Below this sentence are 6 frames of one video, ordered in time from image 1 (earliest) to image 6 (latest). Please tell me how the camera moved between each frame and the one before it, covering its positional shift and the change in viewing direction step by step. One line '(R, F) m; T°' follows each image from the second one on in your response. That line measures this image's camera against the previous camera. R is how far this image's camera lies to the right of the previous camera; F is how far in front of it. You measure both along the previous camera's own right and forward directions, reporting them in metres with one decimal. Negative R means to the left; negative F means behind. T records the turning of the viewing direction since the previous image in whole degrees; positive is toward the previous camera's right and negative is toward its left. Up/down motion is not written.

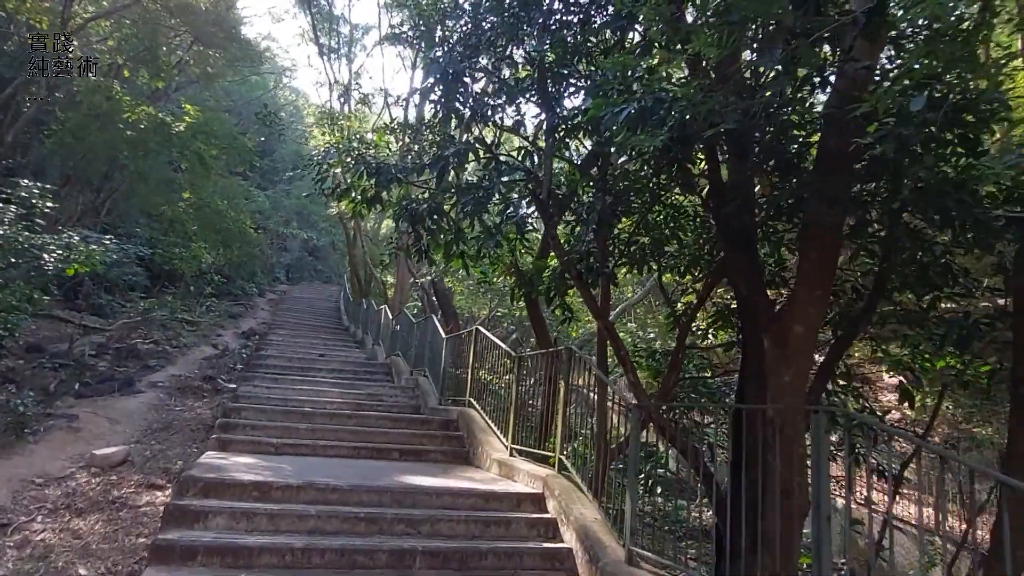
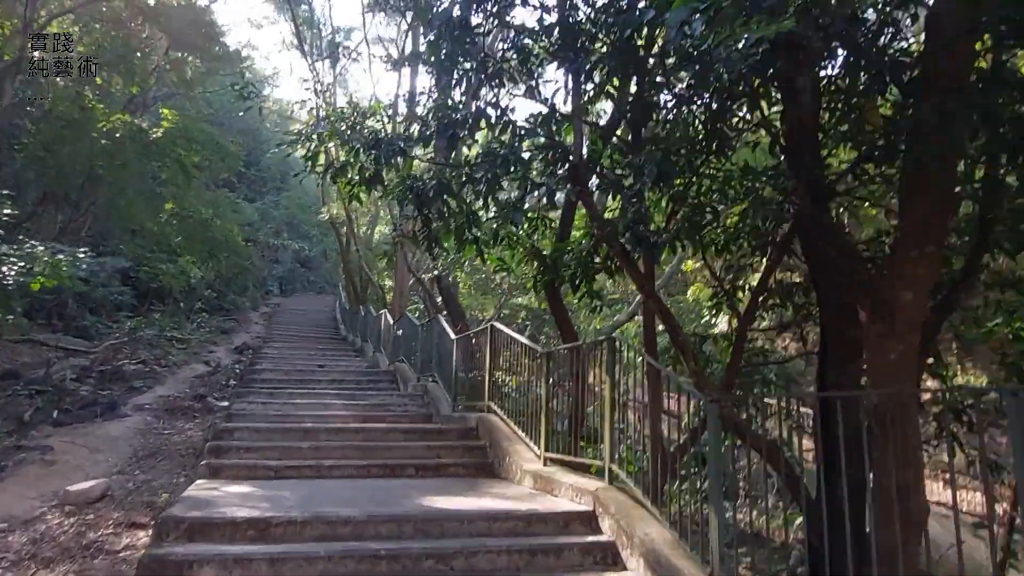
(-0.2, +0.8) m; 0°
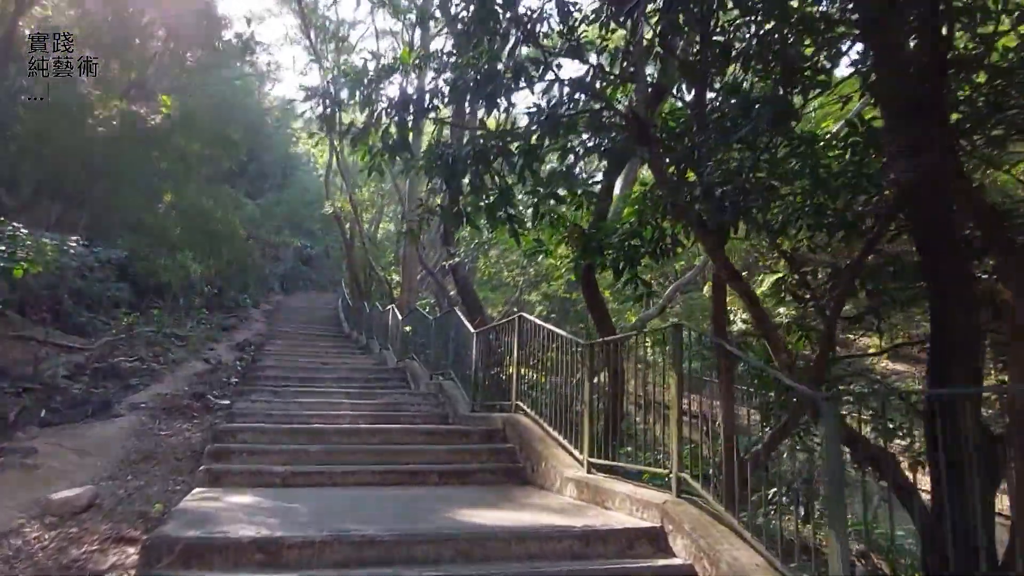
(-0.3, +0.7) m; 0°
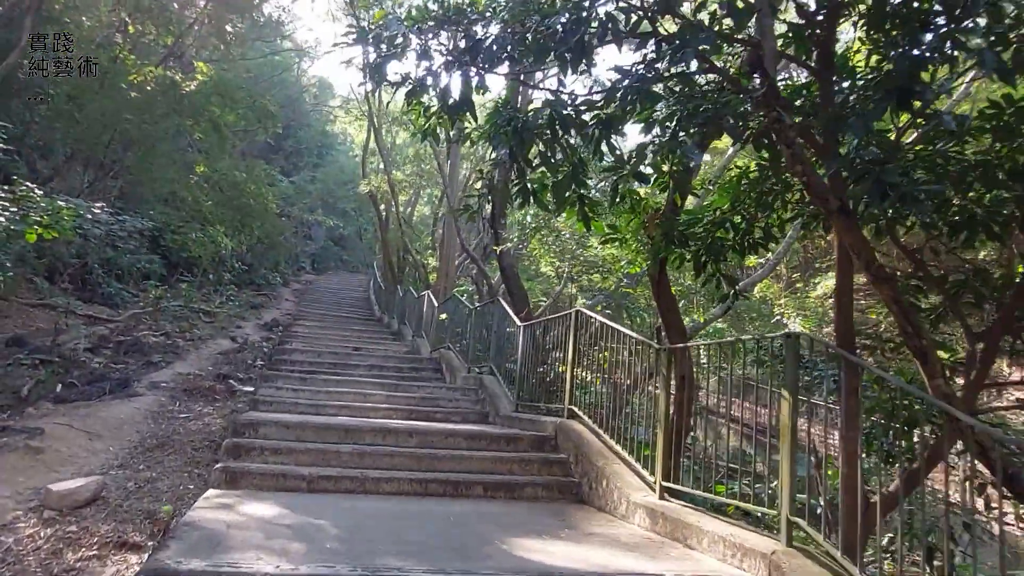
(-0.3, +0.7) m; -2°
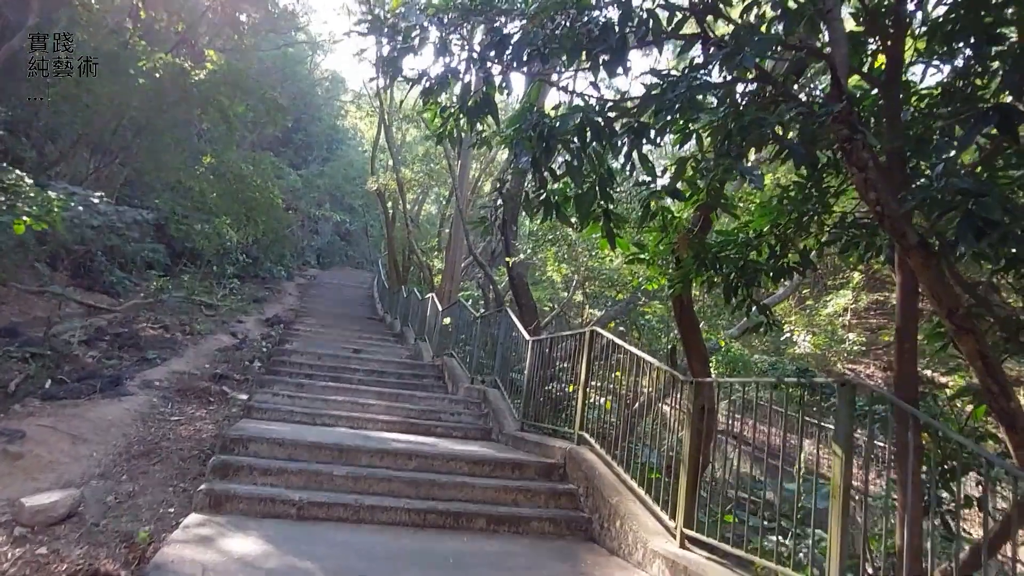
(-0.1, +0.4) m; 0°
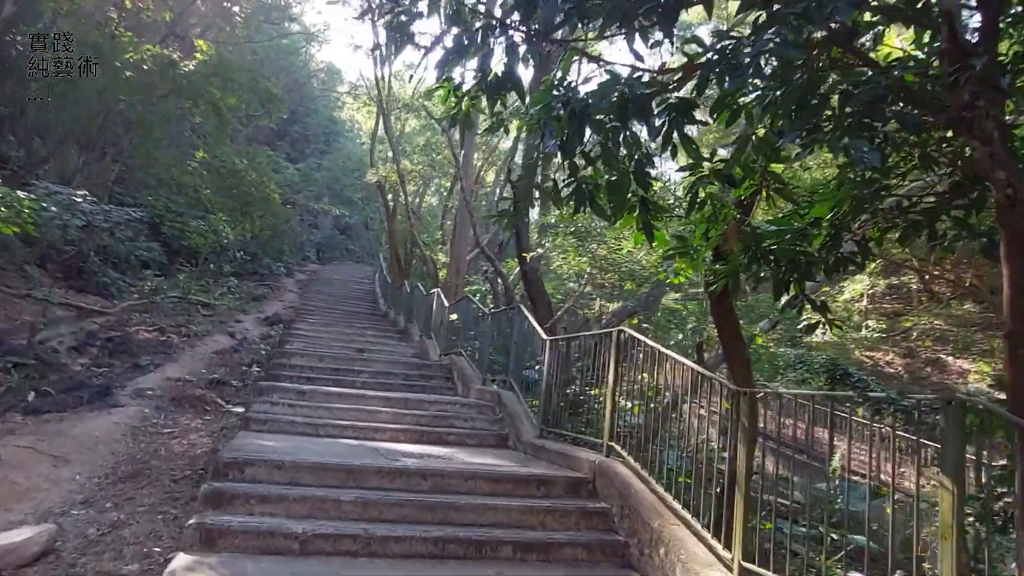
(-0.1, +0.5) m; 0°
